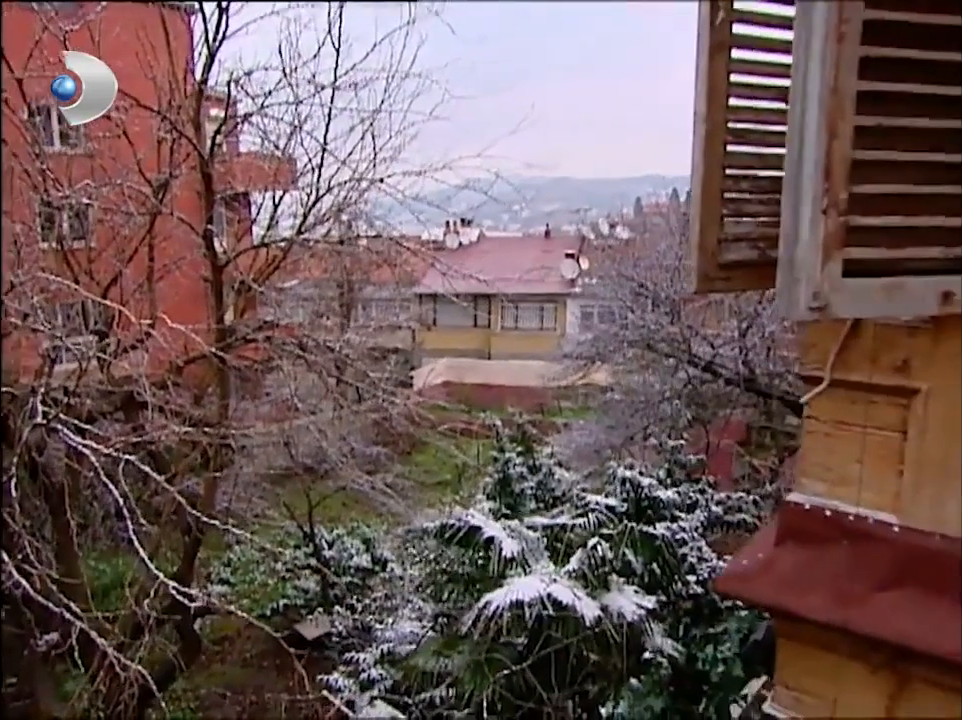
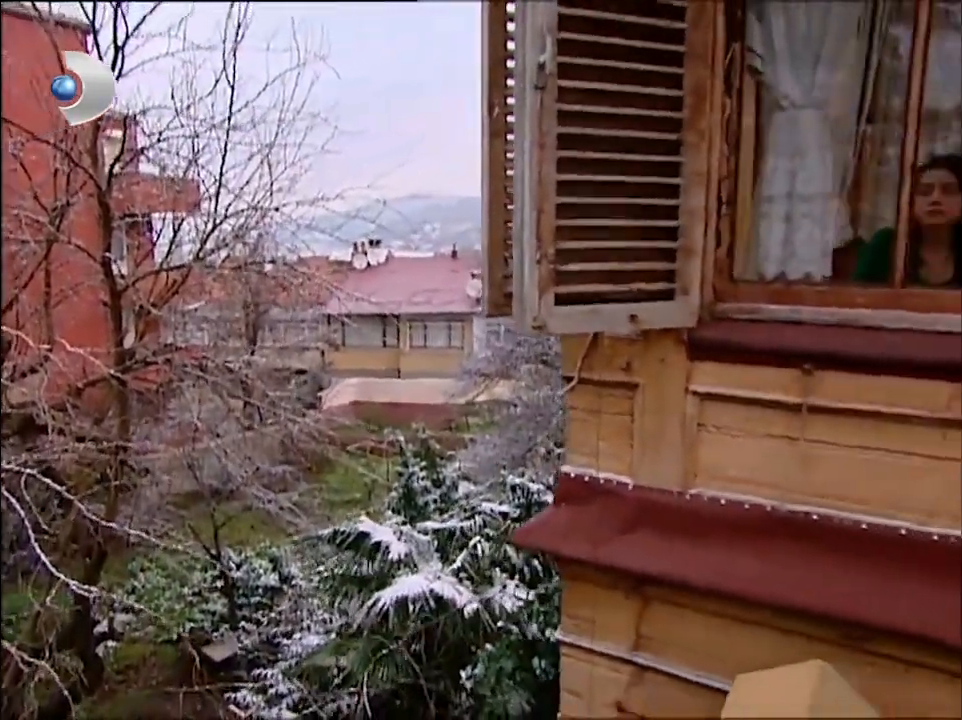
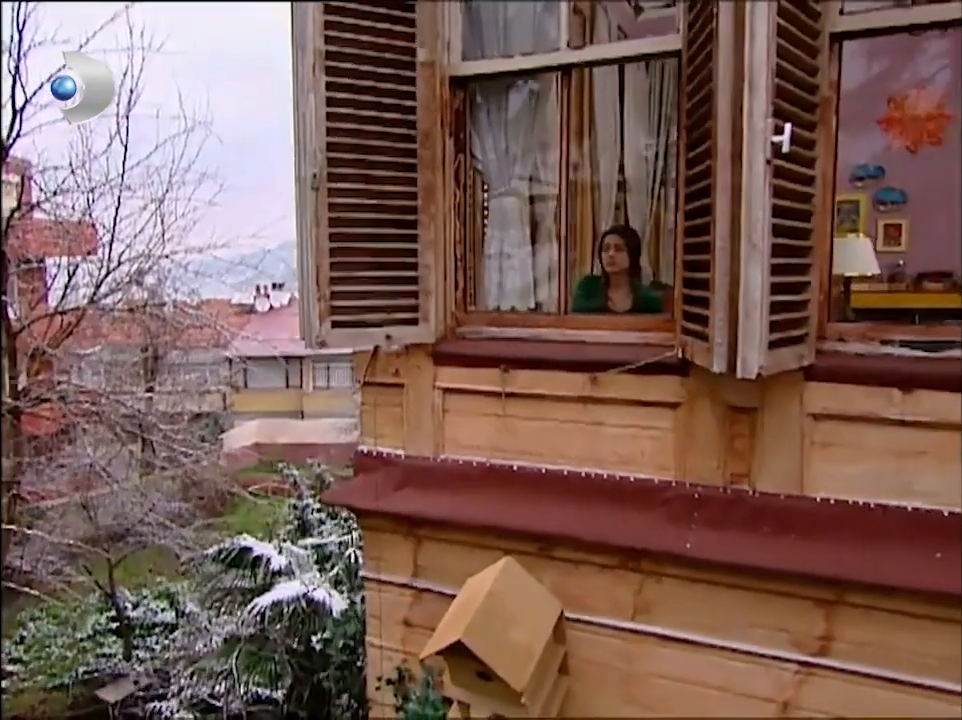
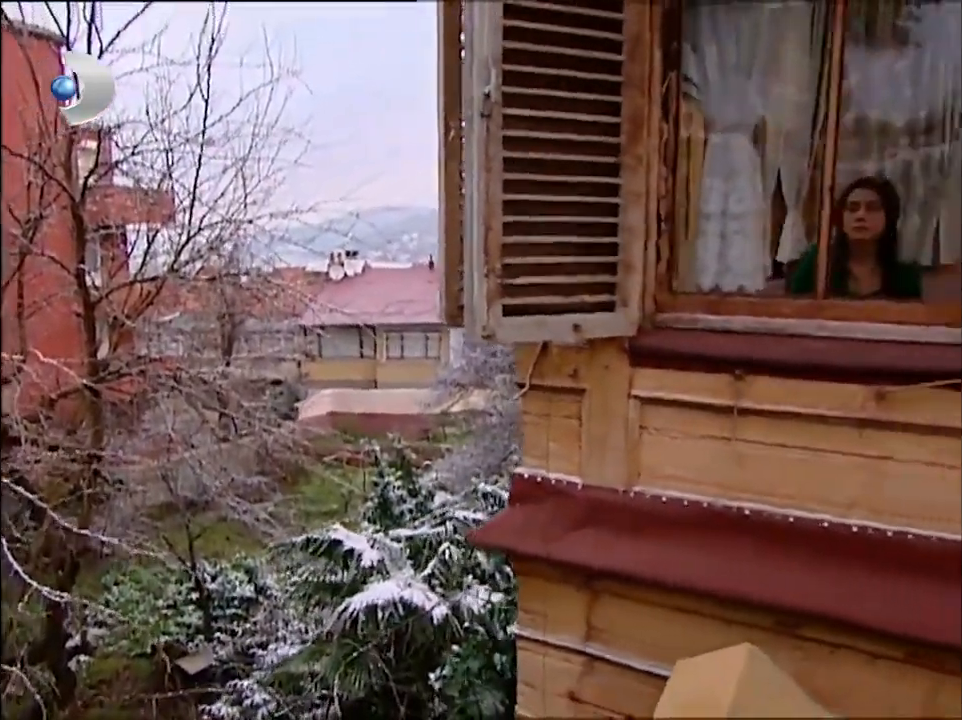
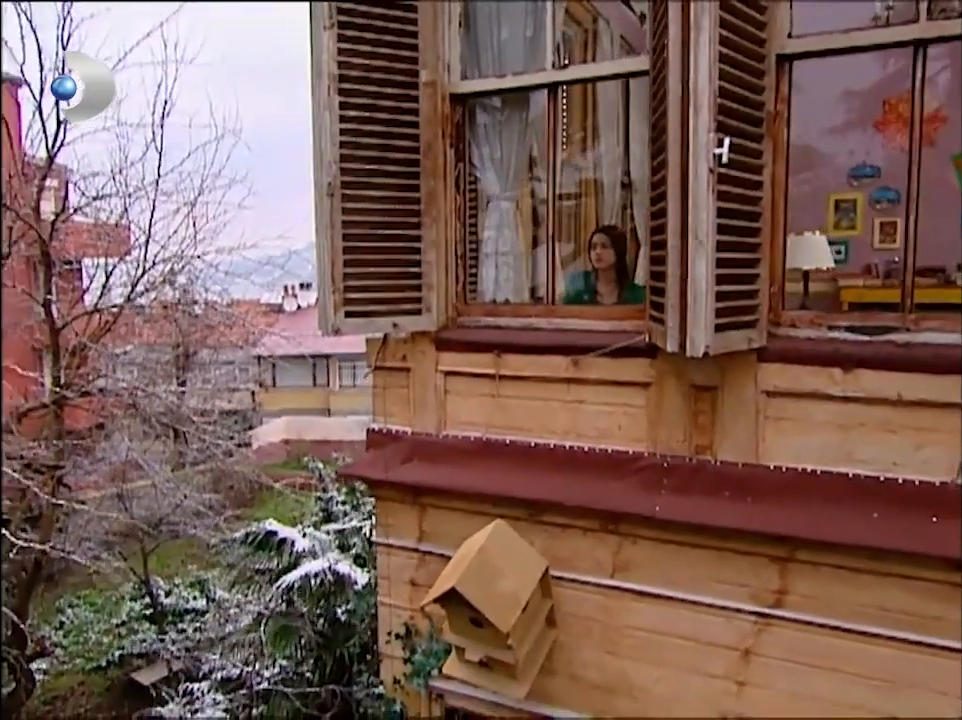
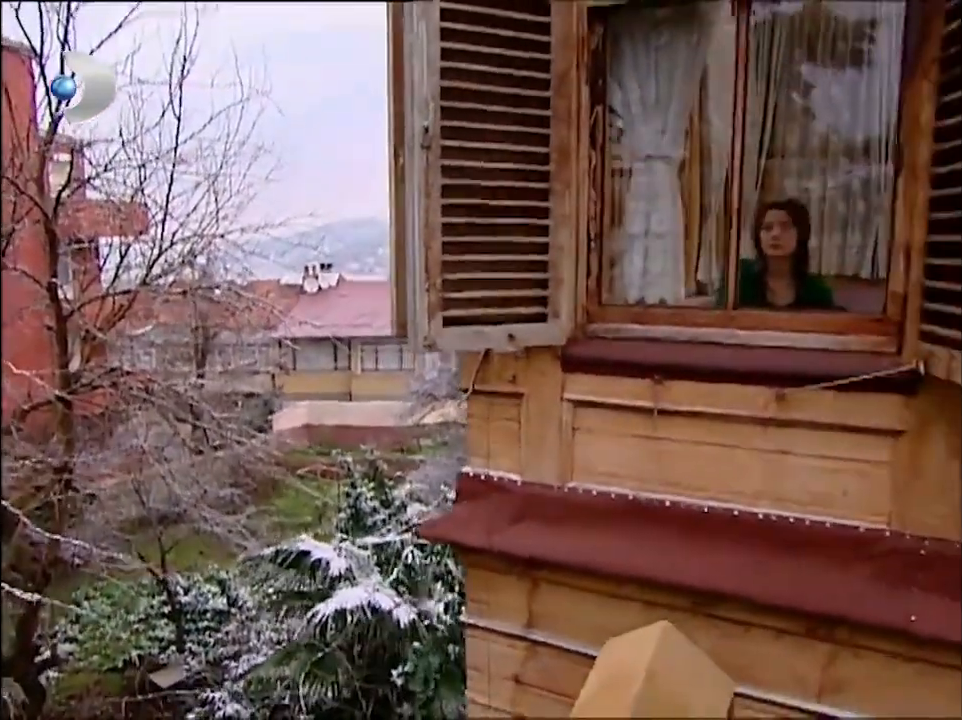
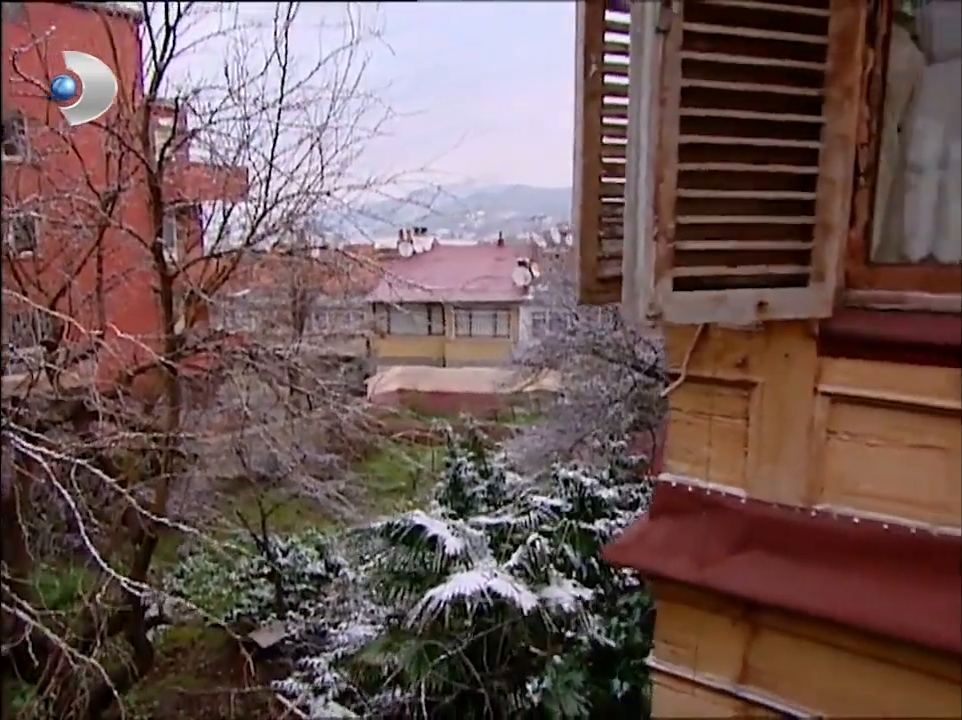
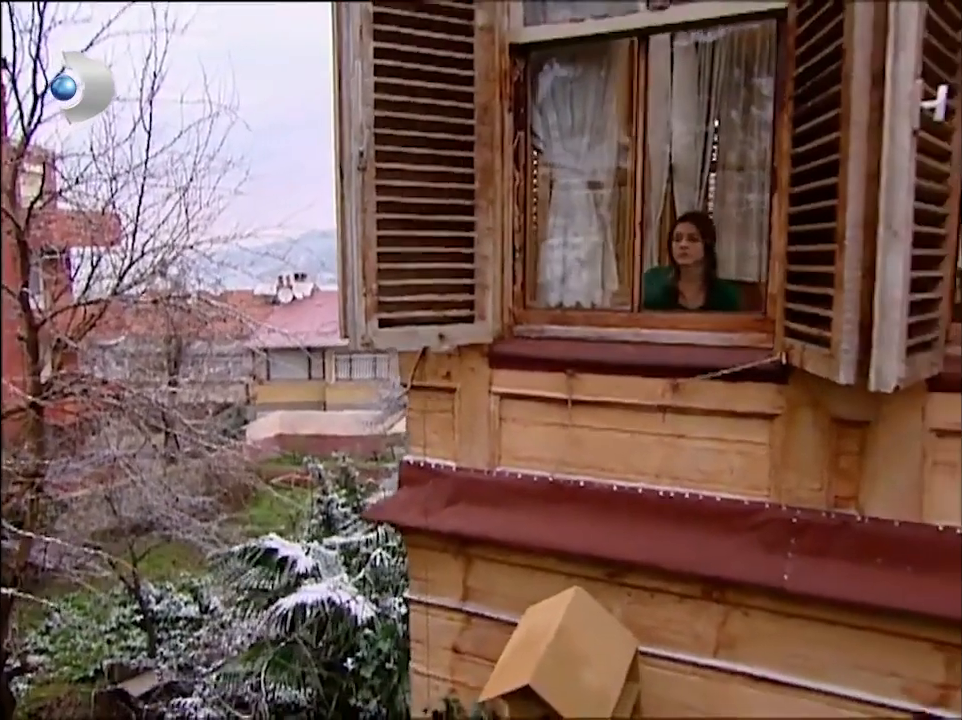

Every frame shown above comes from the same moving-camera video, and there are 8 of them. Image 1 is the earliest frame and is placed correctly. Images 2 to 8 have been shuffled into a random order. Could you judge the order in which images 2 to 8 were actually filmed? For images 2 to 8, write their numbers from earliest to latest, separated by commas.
7, 2, 4, 6, 8, 3, 5
